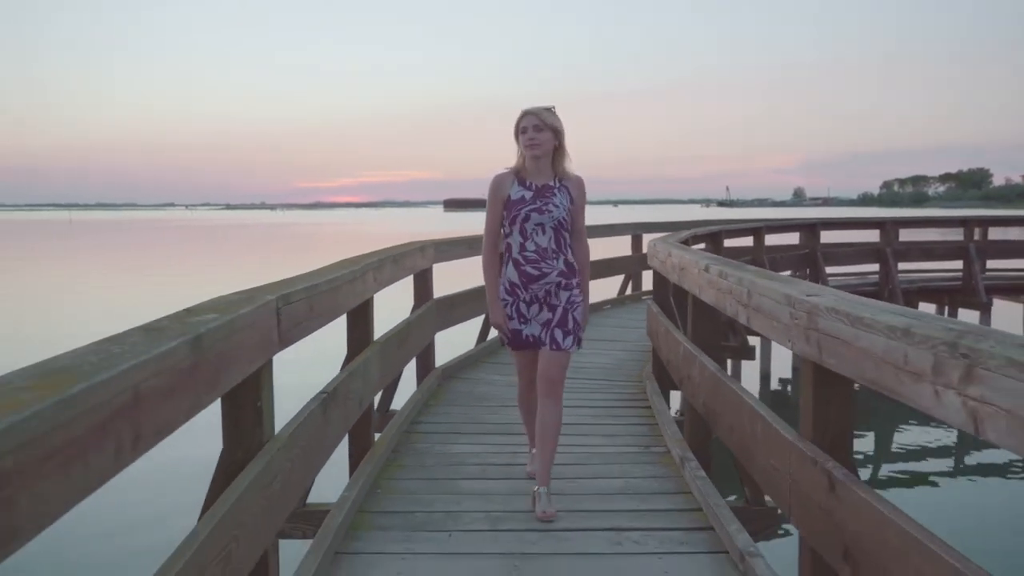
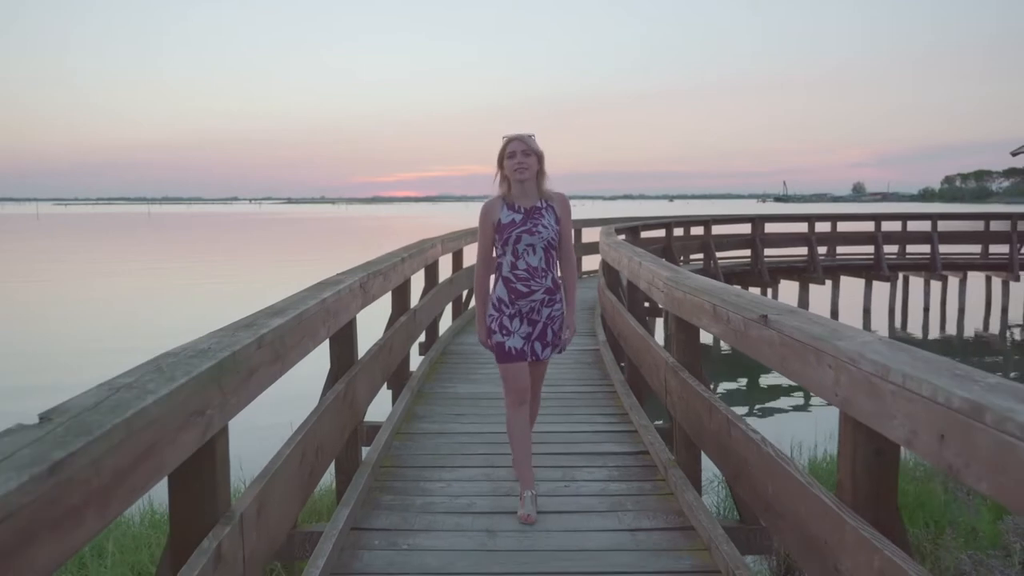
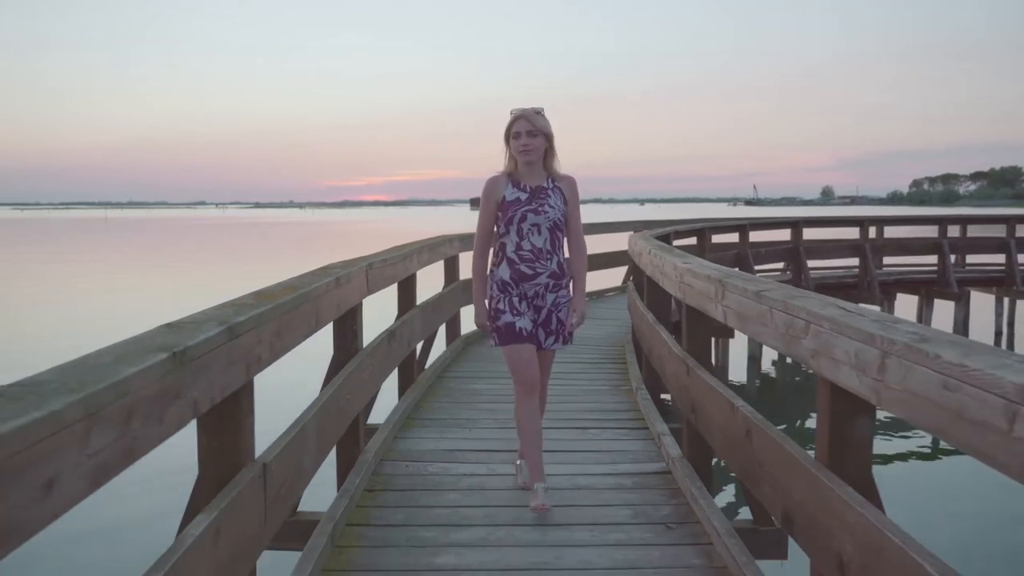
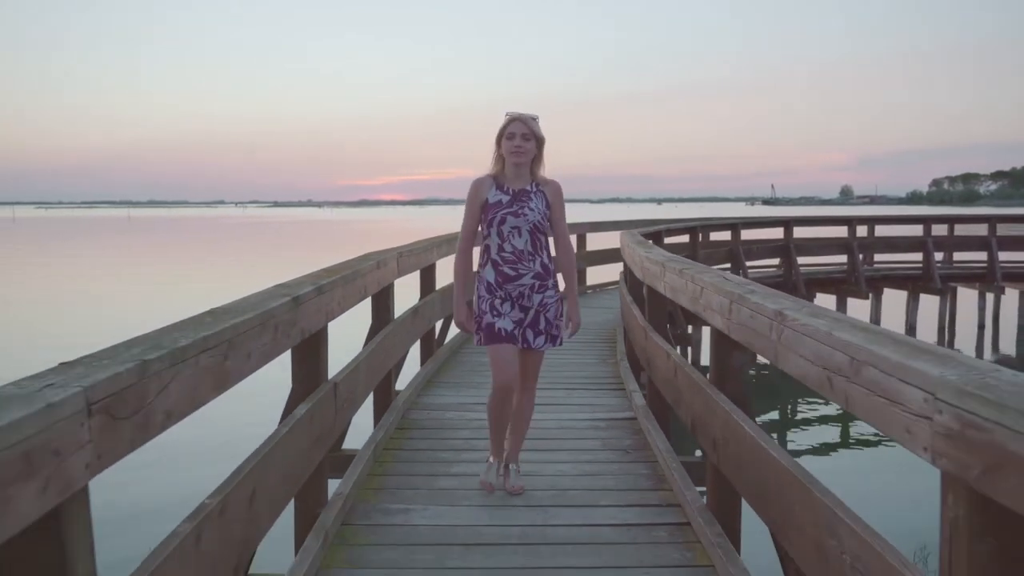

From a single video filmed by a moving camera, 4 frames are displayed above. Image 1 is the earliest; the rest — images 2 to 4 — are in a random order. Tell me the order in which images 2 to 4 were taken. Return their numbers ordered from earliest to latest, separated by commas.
3, 4, 2
